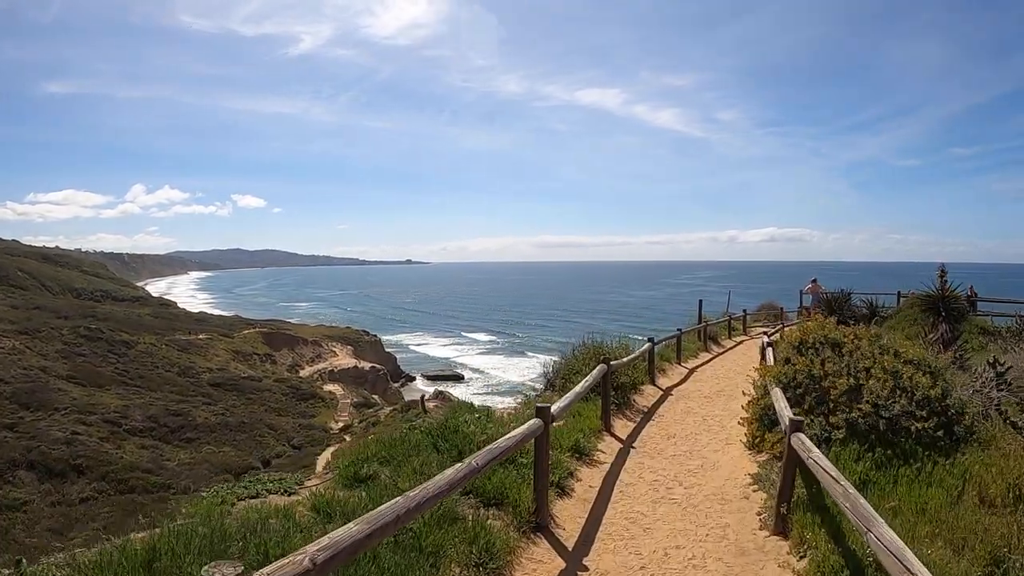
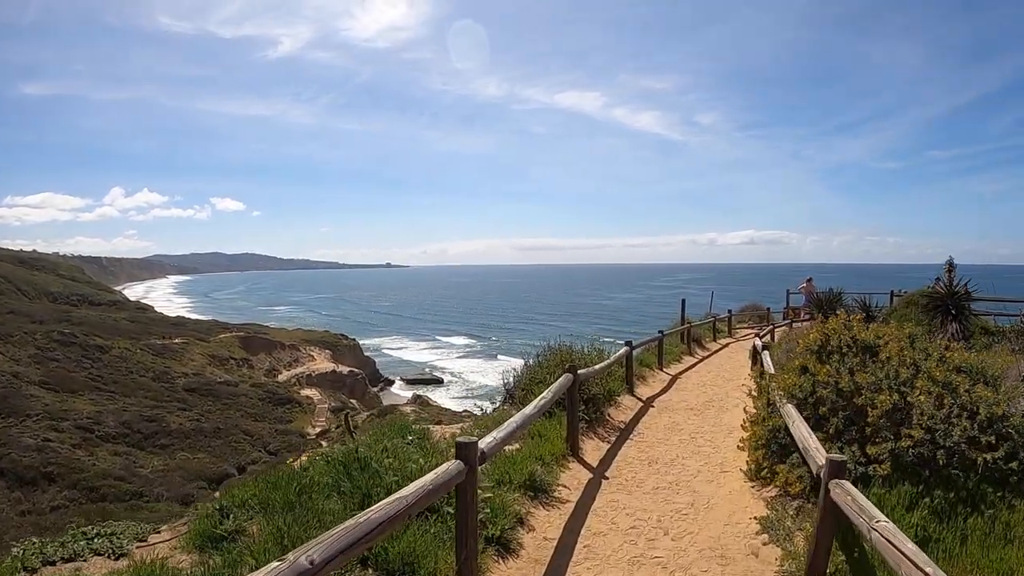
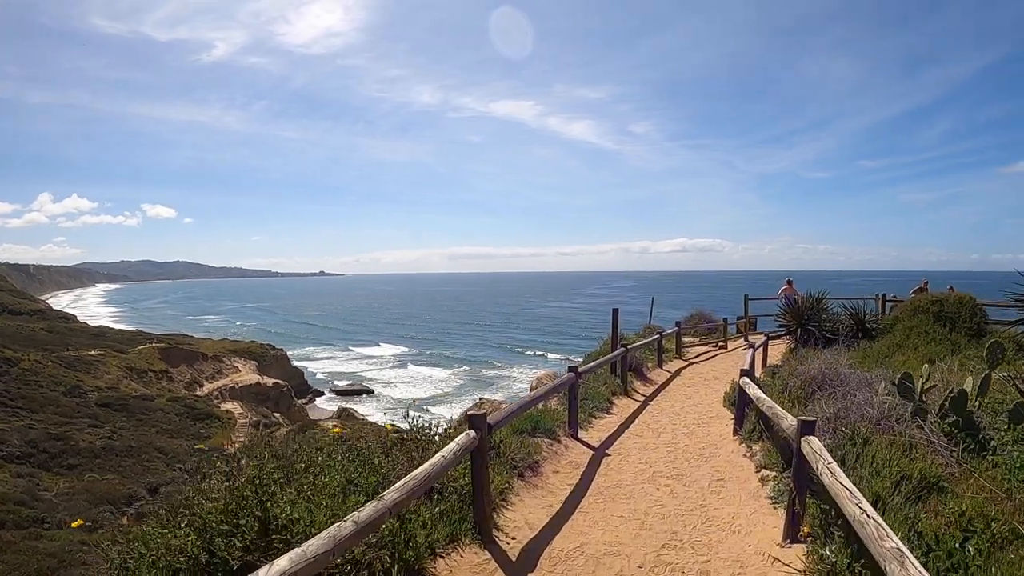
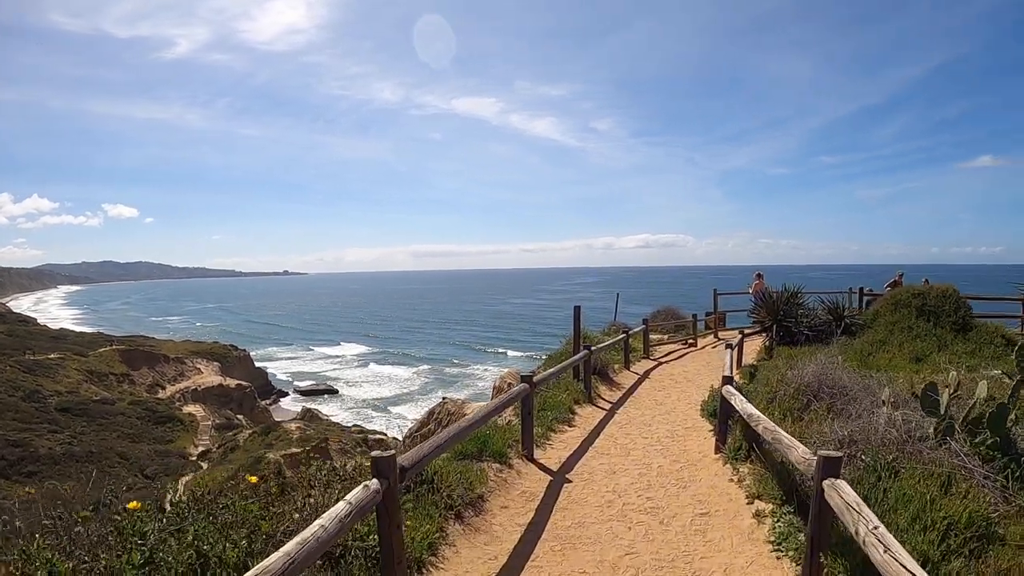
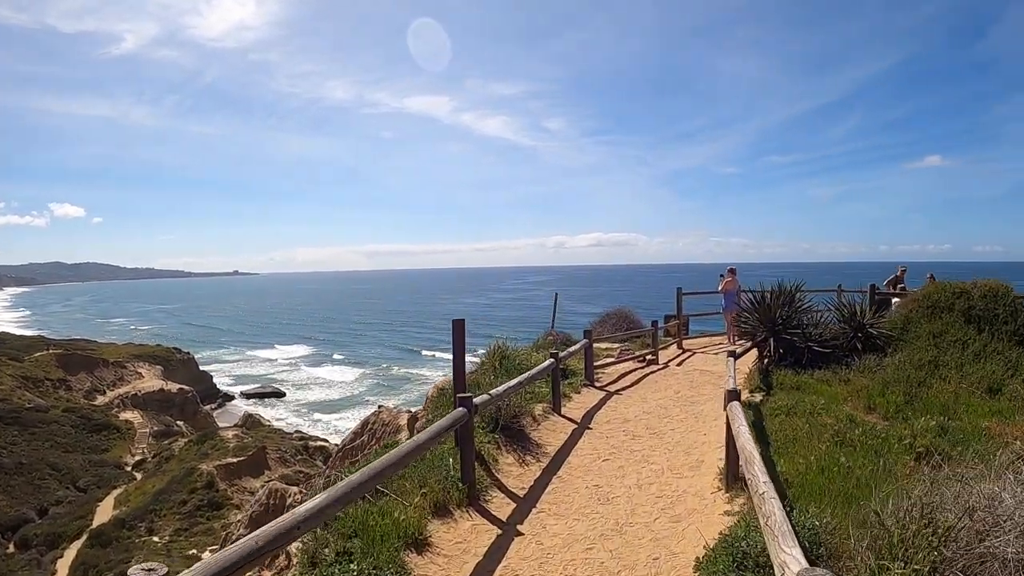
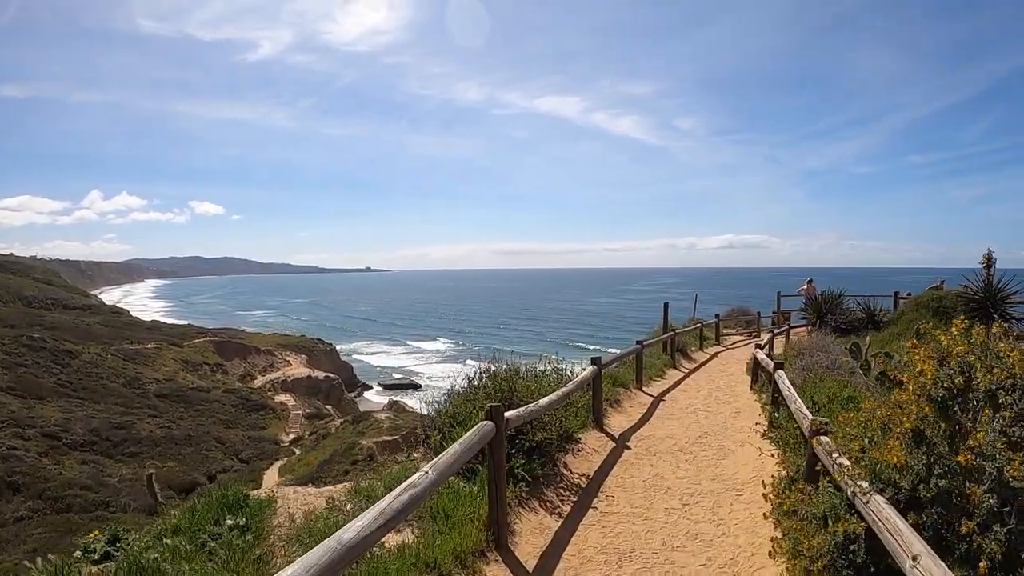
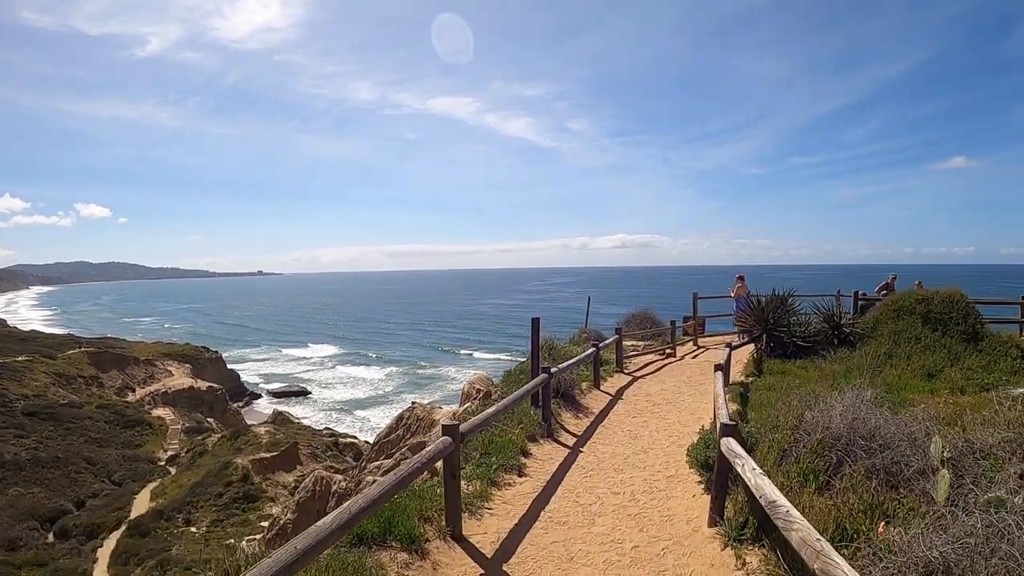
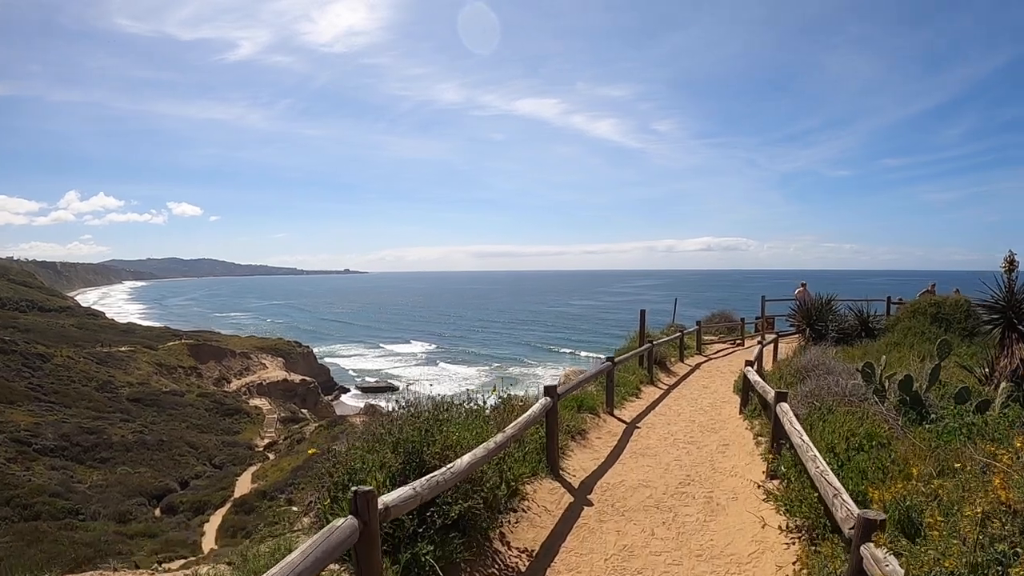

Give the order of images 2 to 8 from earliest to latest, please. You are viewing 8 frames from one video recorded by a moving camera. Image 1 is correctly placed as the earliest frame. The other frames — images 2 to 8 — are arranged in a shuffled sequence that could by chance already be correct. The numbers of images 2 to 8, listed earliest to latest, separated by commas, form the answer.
2, 6, 8, 3, 4, 7, 5
